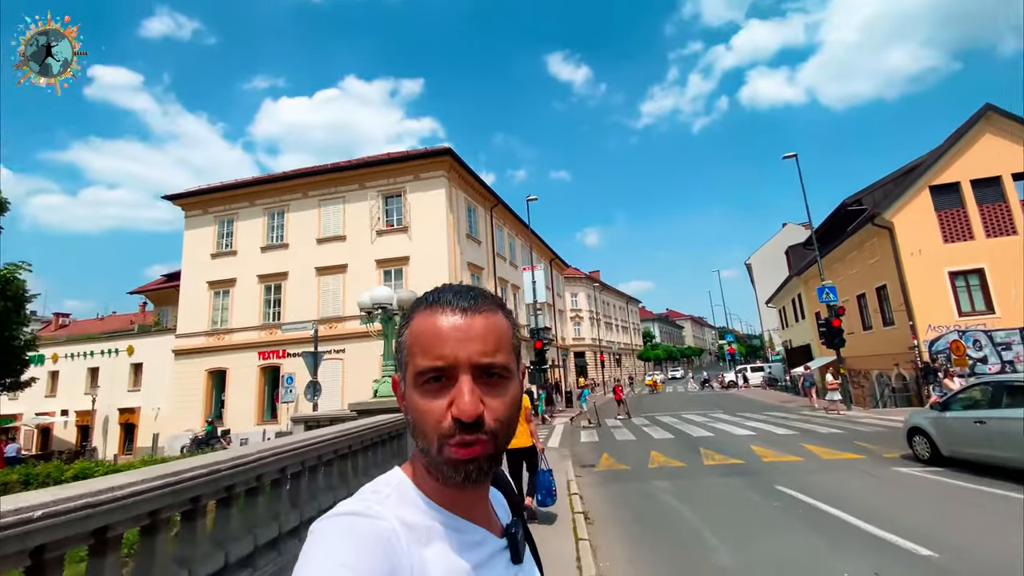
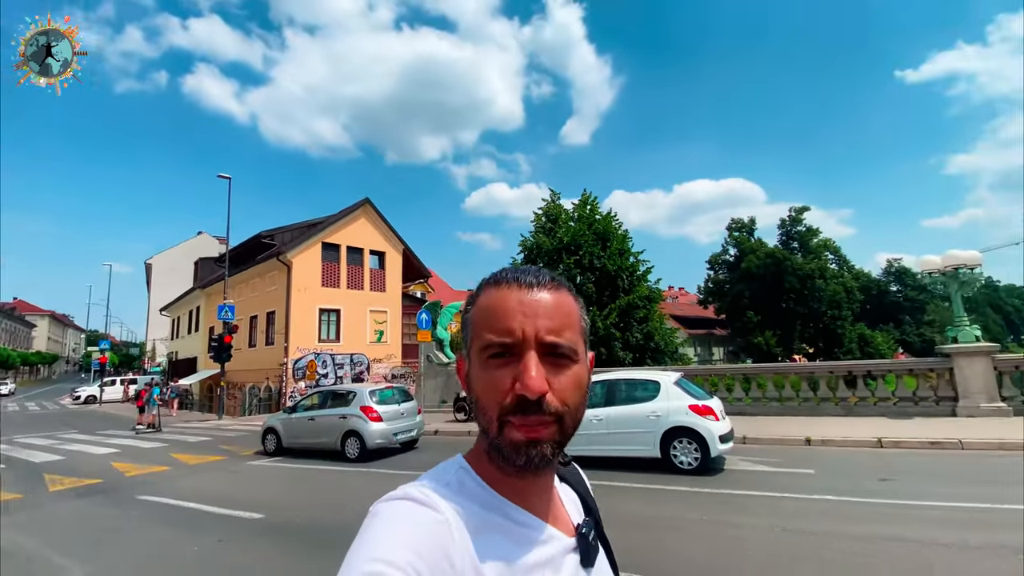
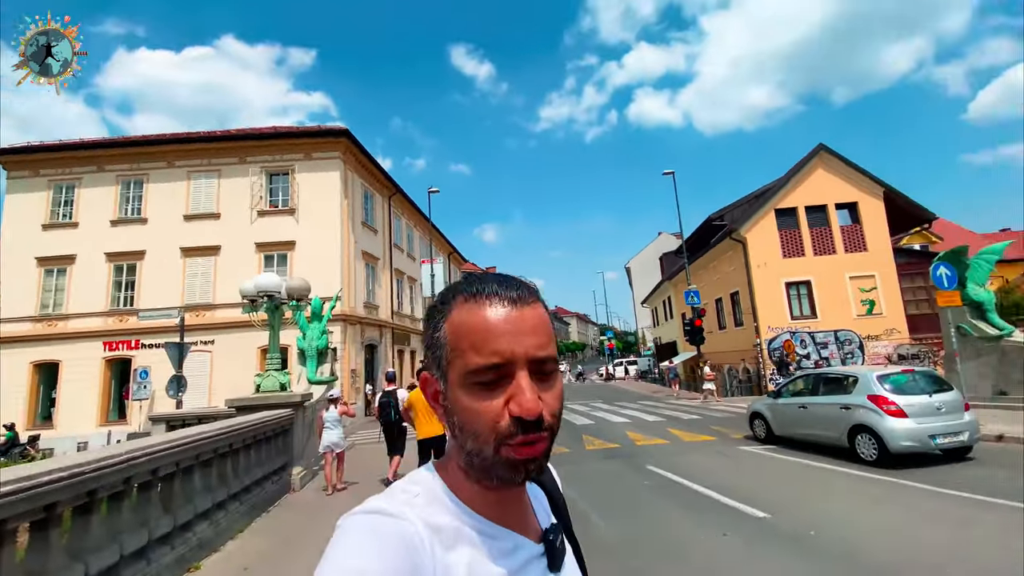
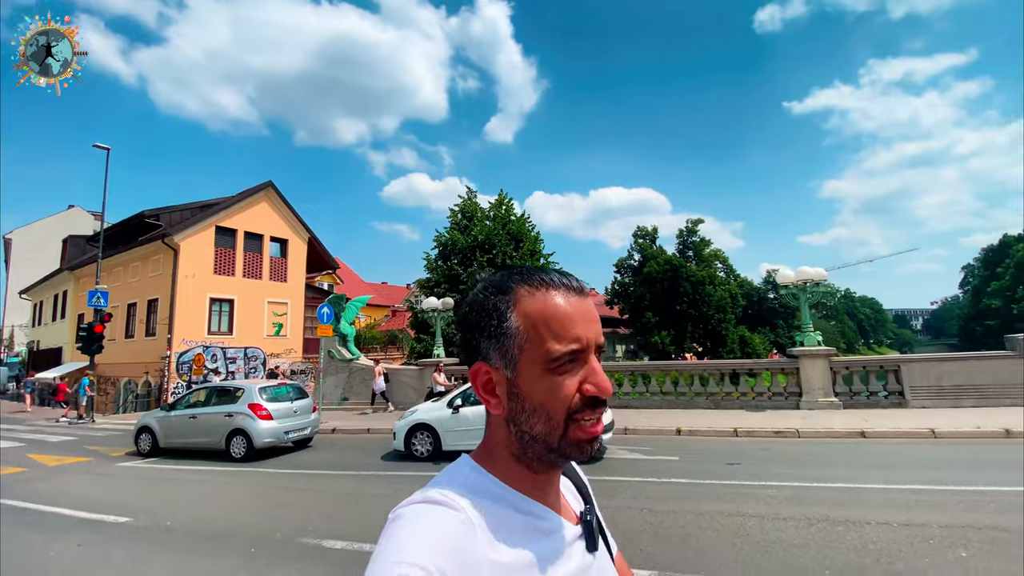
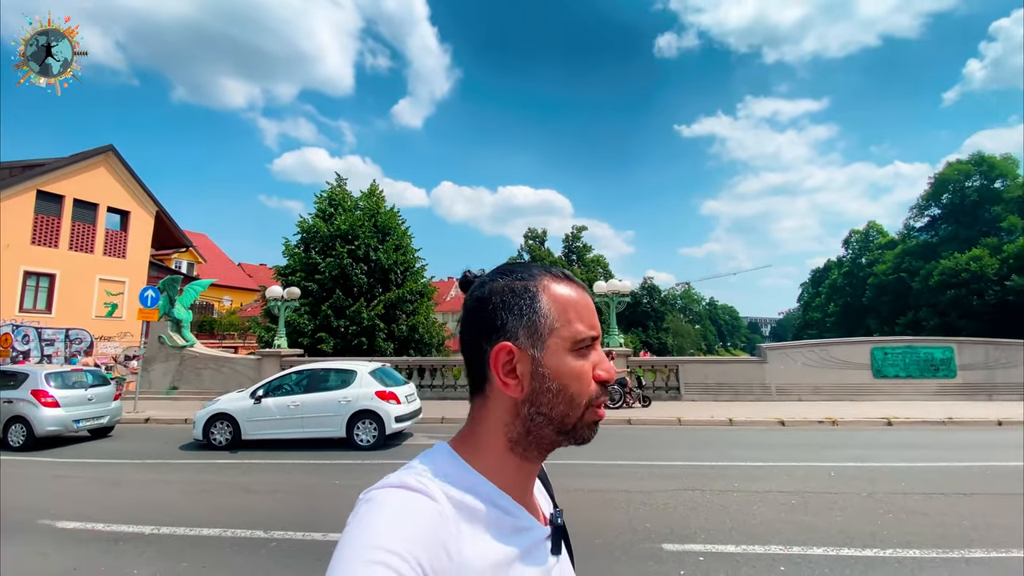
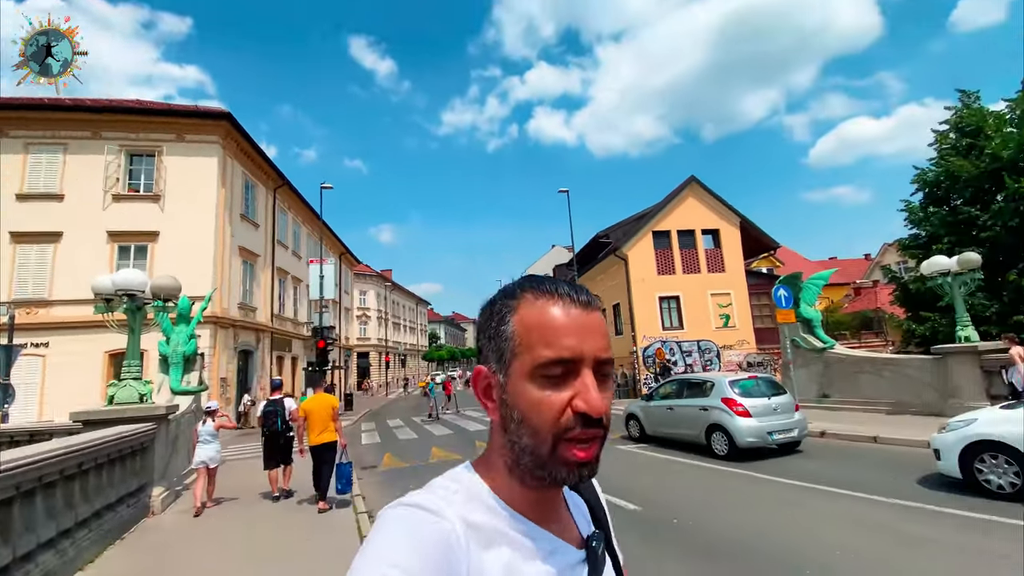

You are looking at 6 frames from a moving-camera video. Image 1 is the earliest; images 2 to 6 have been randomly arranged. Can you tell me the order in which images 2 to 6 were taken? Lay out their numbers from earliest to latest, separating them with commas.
3, 6, 2, 4, 5
